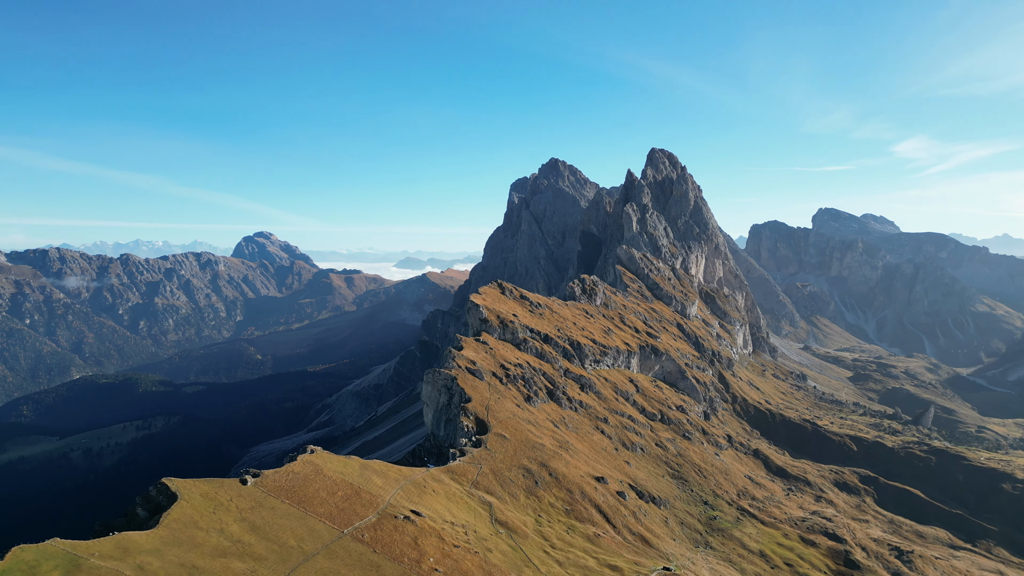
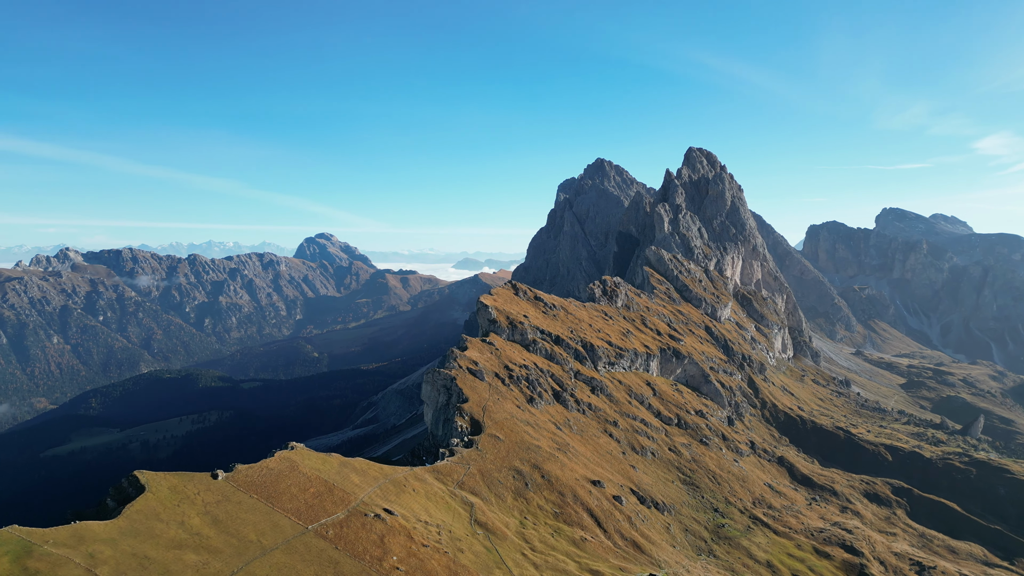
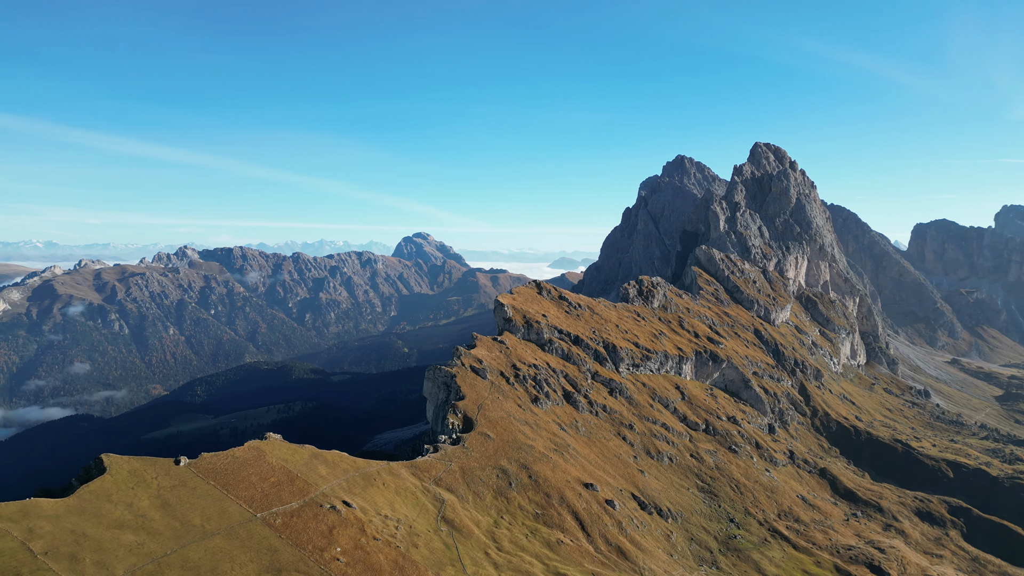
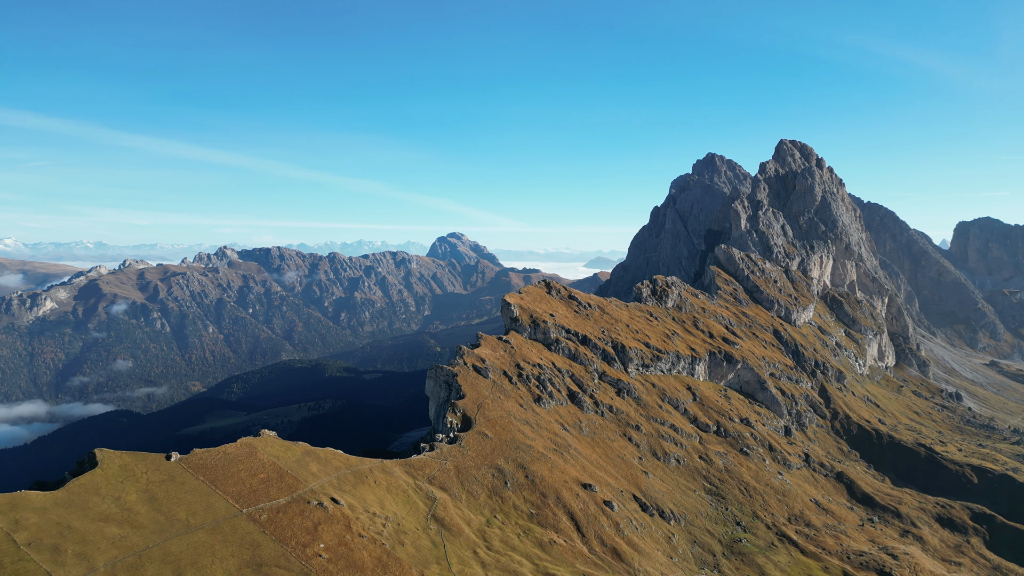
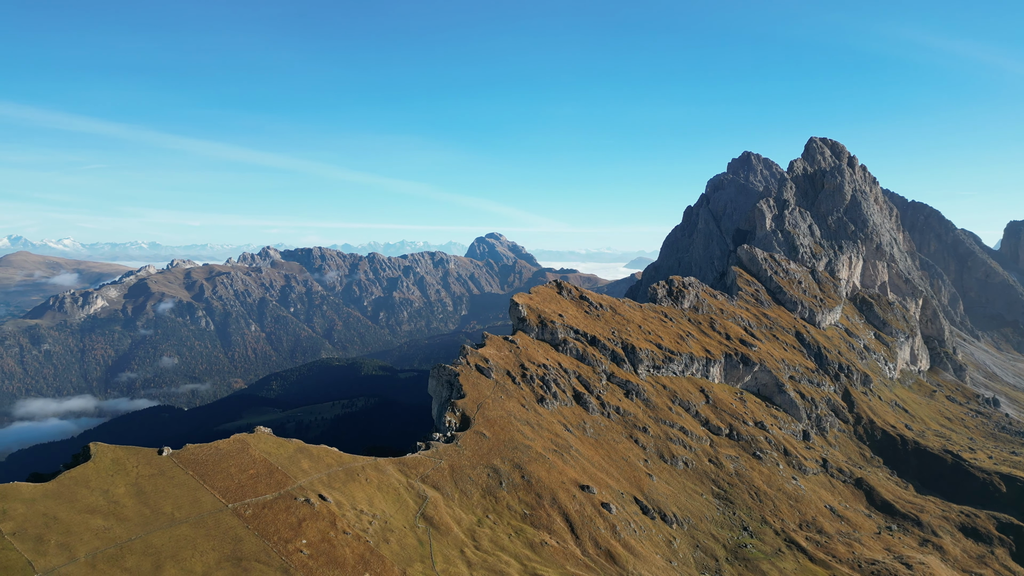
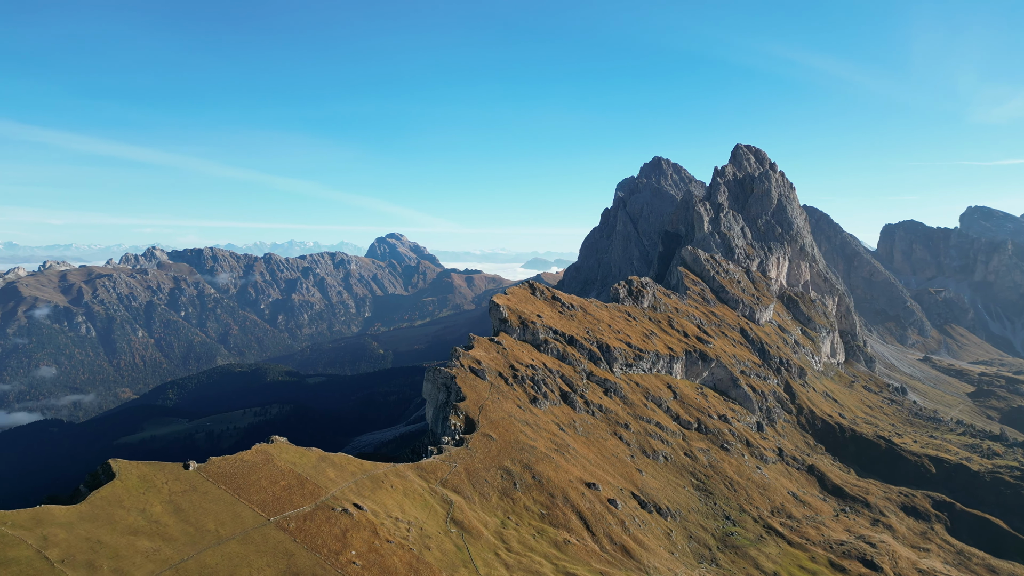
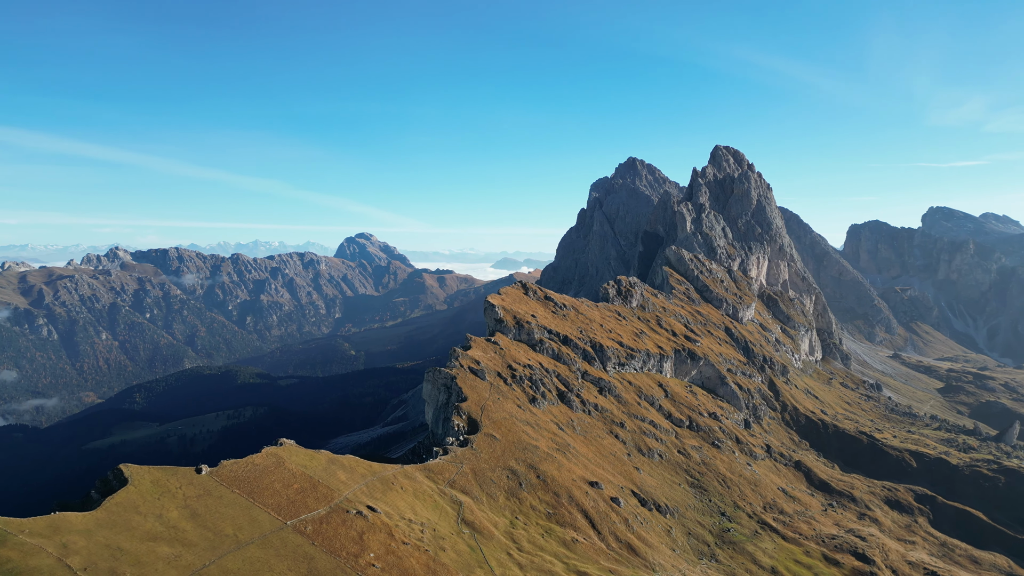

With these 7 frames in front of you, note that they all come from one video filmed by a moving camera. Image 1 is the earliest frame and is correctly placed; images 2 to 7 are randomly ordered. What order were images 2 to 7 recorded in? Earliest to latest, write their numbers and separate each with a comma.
2, 7, 6, 3, 4, 5
